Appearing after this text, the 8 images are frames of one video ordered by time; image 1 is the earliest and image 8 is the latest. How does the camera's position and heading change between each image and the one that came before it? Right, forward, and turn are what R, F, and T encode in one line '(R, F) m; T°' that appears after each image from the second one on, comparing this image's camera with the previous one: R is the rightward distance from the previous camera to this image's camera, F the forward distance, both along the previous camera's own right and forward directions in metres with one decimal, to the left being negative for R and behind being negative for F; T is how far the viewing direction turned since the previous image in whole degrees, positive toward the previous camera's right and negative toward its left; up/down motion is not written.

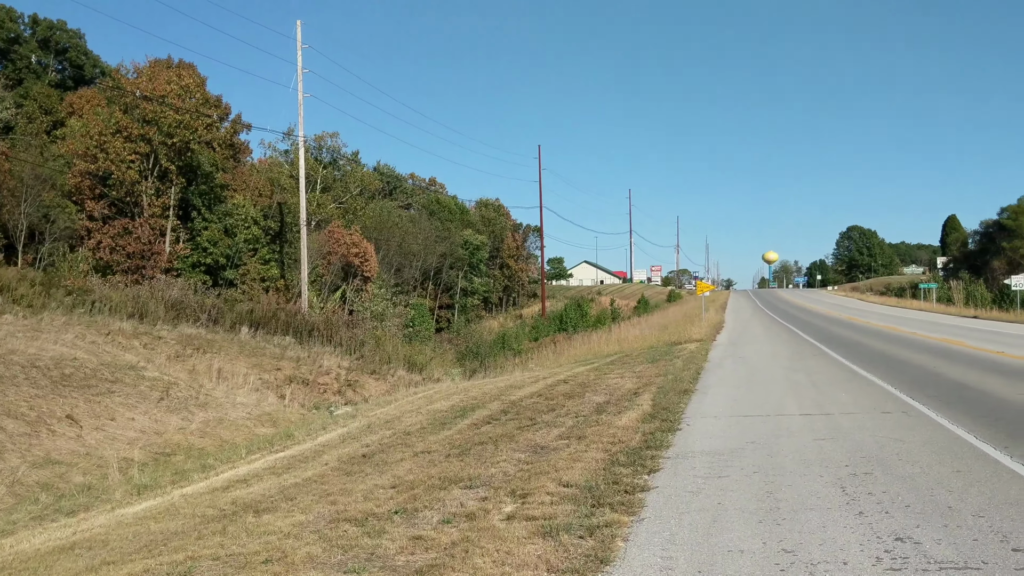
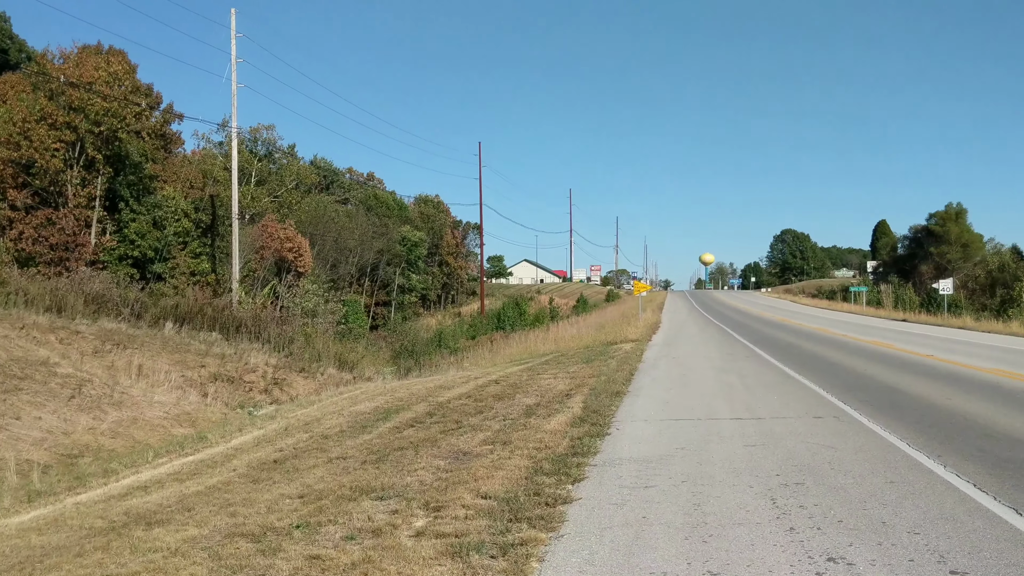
(+0.2, +0.5) m; +5°
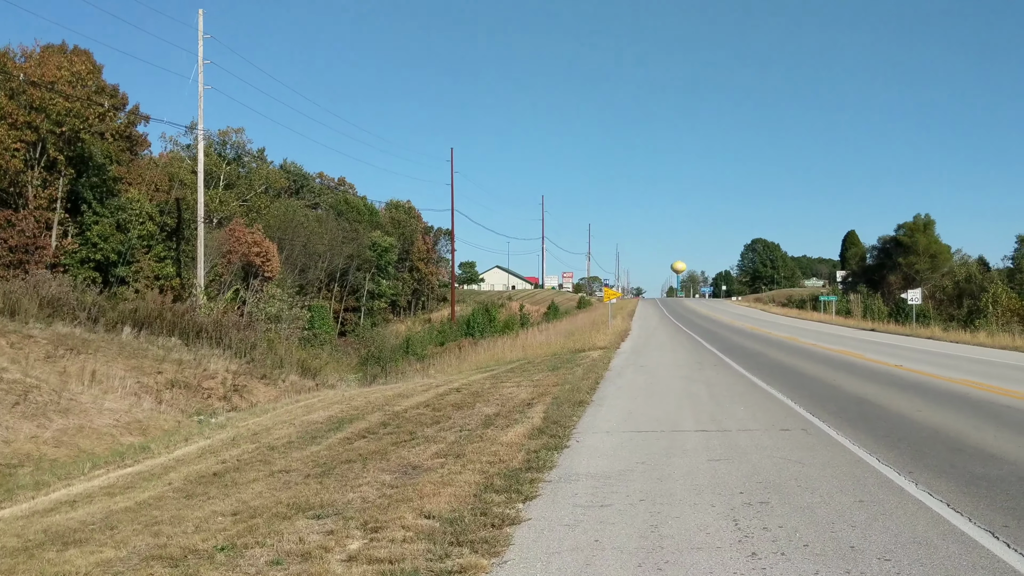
(+0.2, +0.4) m; +2°
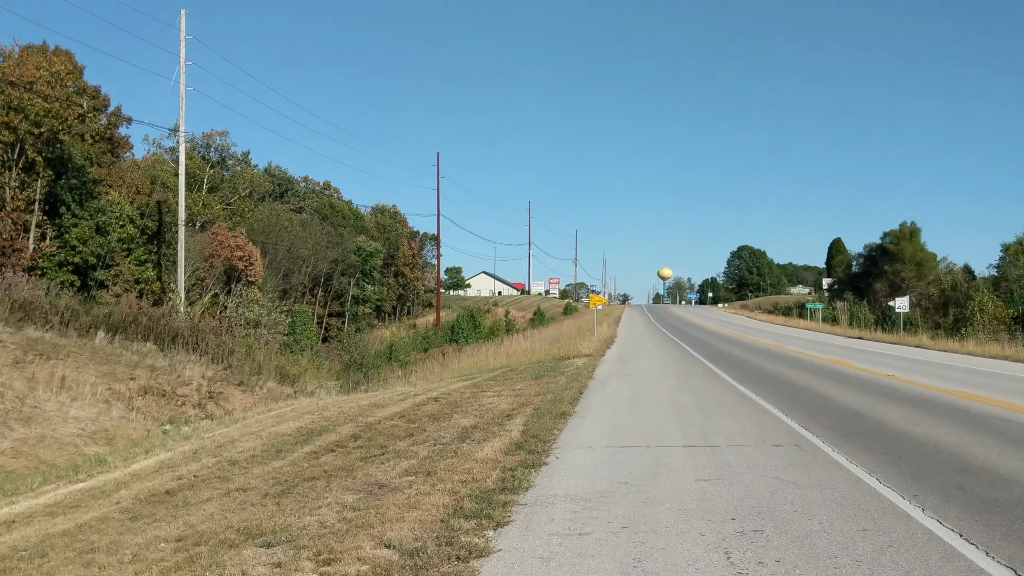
(+0.1, +0.5) m; +1°
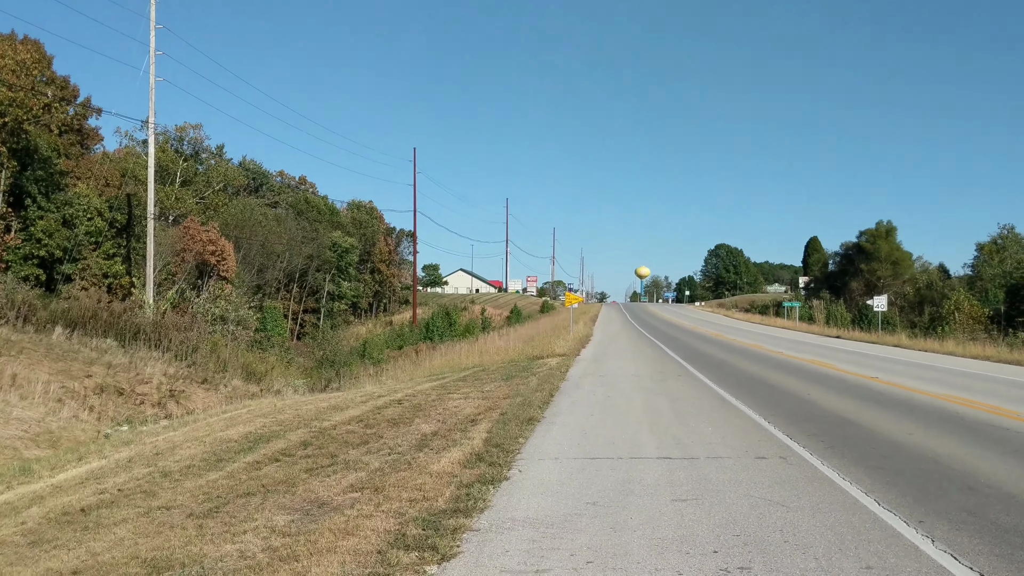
(+0.2, +0.8) m; +2°
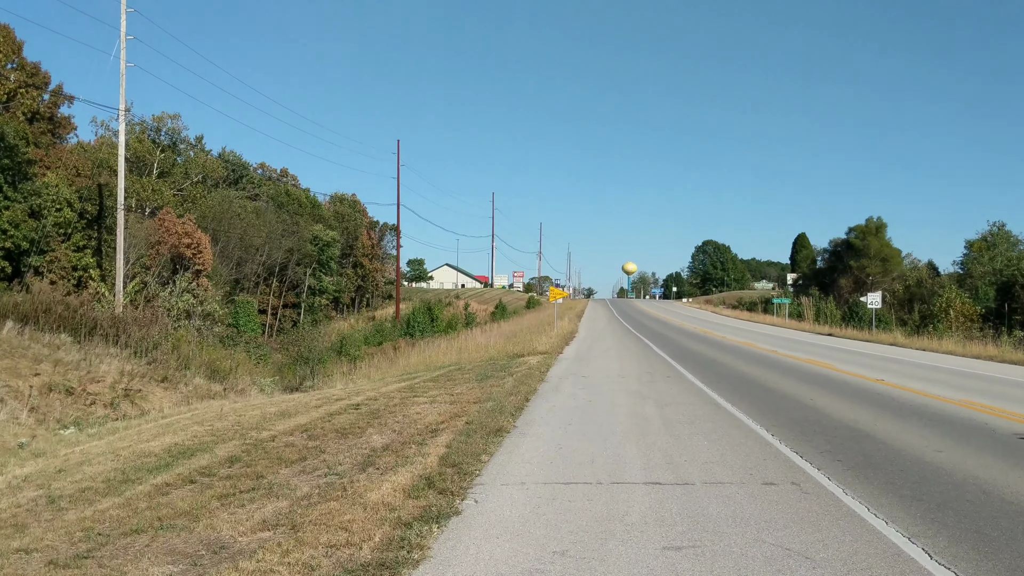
(+0.3, +1.3) m; +1°
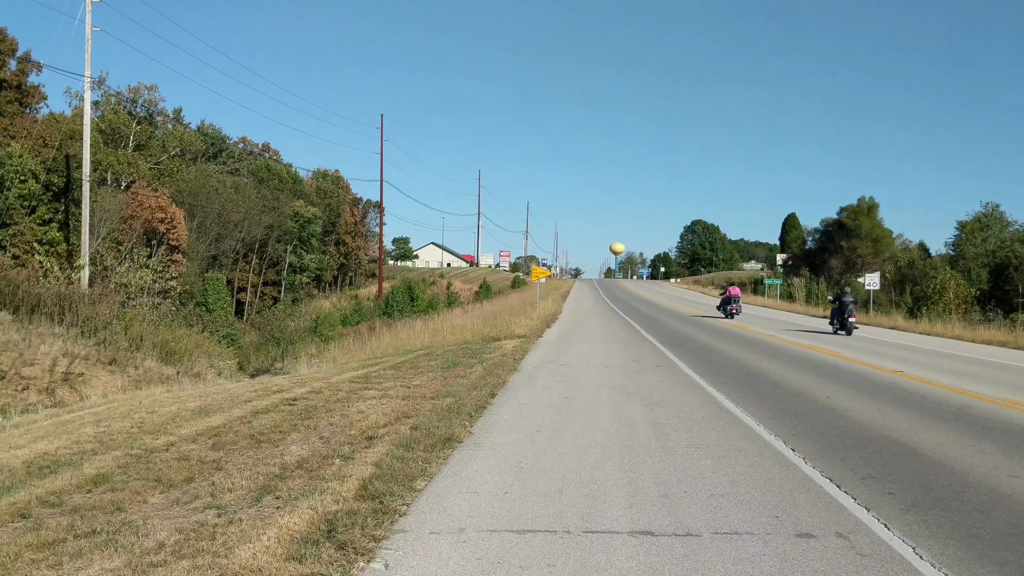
(+0.3, +1.8) m; +1°
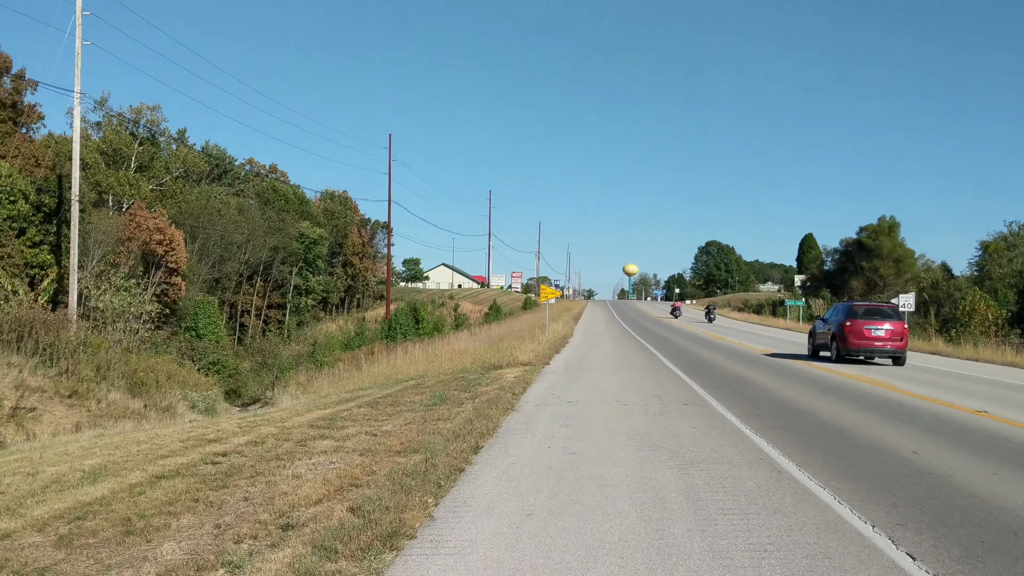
(+0.3, +2.2) m; -1°
